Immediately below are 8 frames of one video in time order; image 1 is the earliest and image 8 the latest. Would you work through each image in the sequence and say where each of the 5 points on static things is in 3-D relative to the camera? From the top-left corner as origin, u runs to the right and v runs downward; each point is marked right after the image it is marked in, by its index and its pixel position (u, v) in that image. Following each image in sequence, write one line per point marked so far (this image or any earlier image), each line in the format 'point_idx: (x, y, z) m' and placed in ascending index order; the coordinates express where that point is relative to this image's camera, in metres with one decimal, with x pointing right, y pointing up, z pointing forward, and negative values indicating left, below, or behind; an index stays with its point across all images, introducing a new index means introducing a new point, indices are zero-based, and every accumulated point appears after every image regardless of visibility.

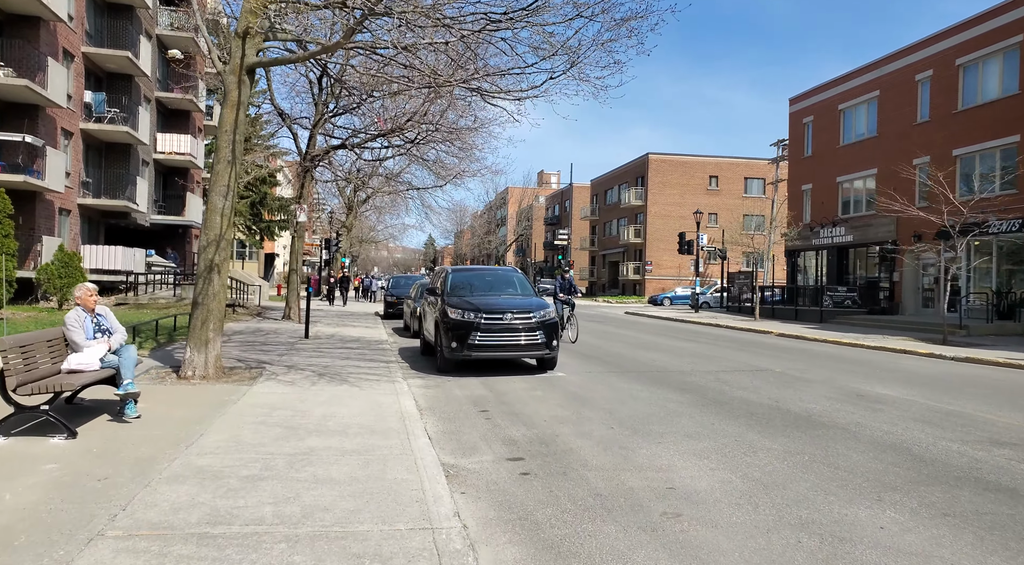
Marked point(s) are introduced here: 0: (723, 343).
0: (+4.8, -1.4, +16.2) m
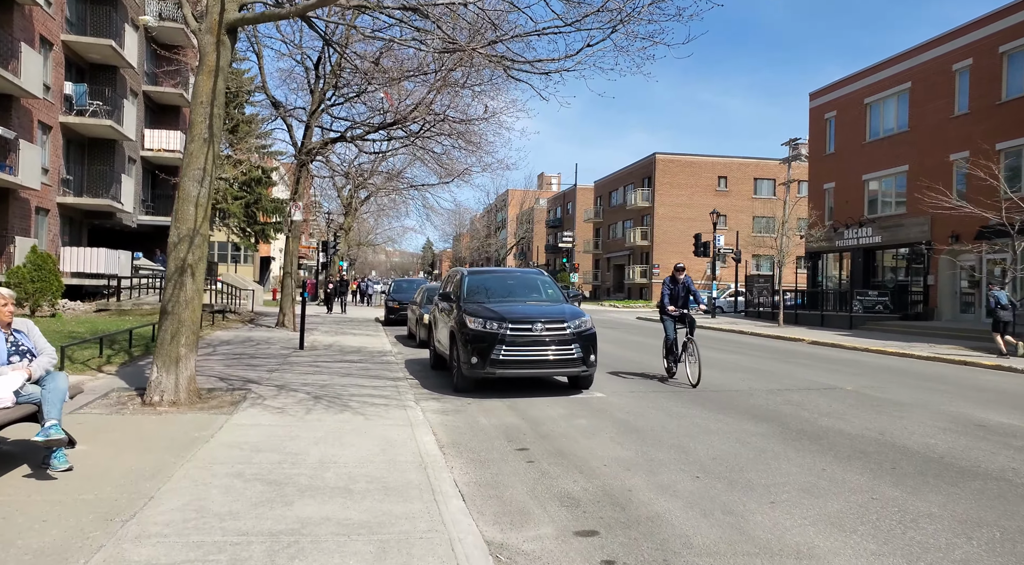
0: (+5.2, -1.5, +14.6) m
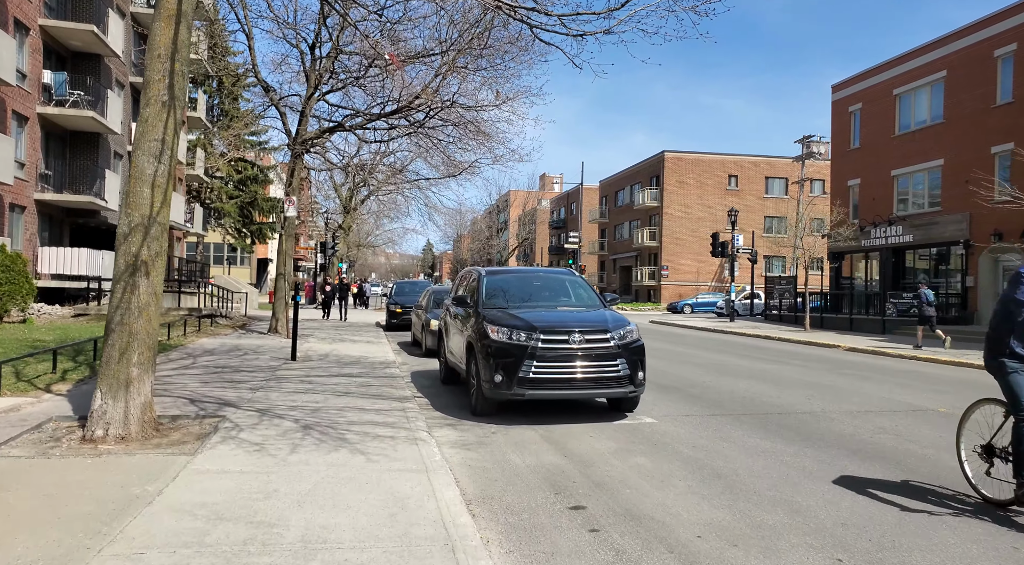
0: (+5.5, -1.5, +13.1) m
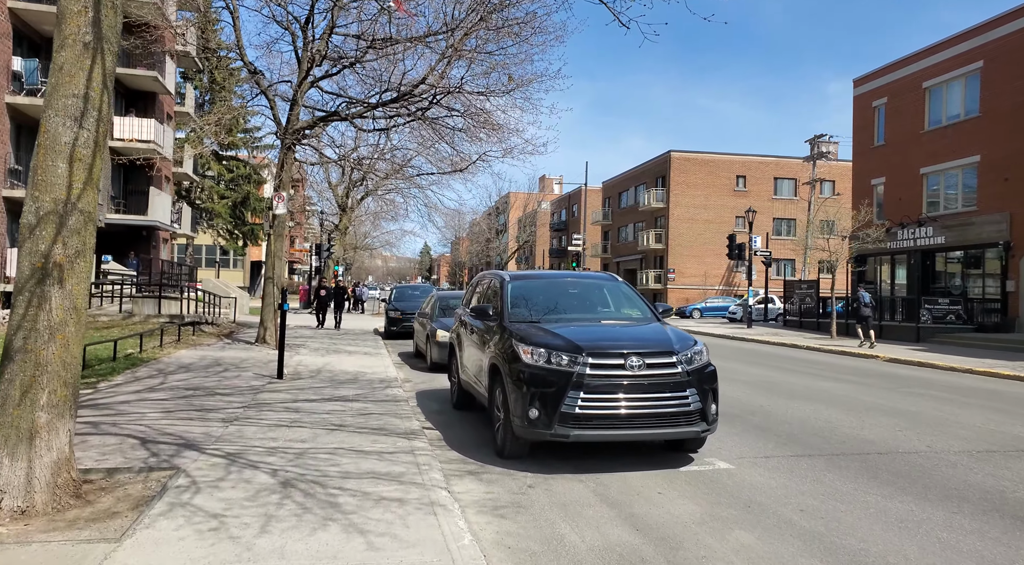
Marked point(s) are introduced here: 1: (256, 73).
0: (+5.8, -1.6, +11.6) m
1: (-5.9, +4.8, +16.2) m
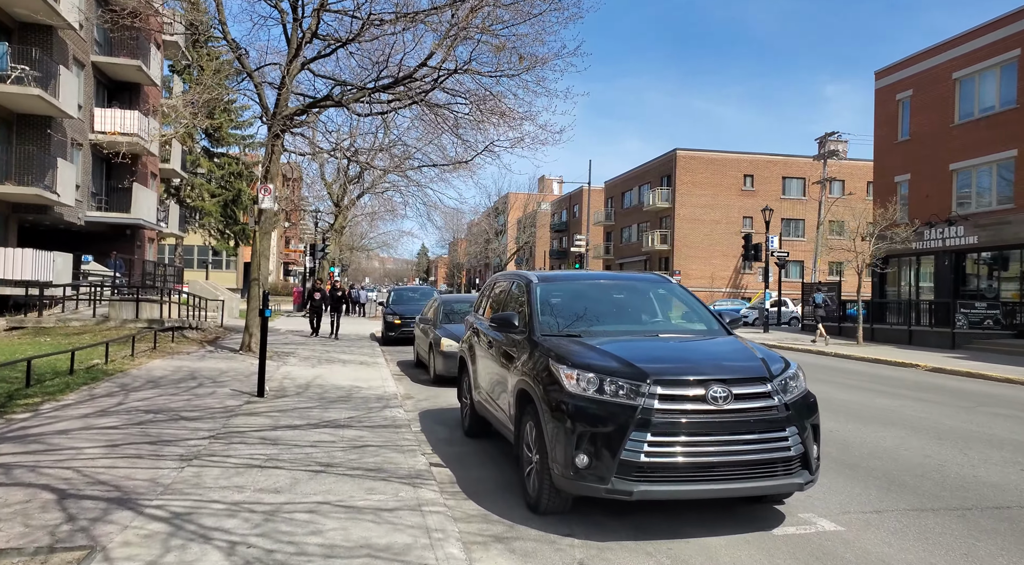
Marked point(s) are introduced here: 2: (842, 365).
0: (+6.0, -1.6, +10.2) m
1: (-5.7, +4.8, +14.8) m
2: (+7.5, -1.8, +16.0) m
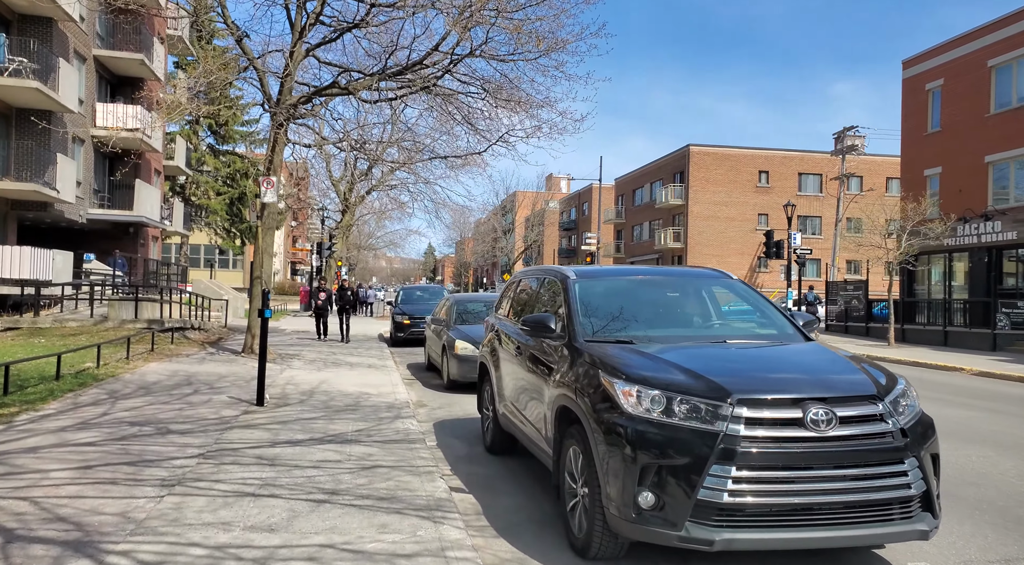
0: (+6.3, -1.6, +9.3) m
1: (-5.4, +4.8, +14.0) m
2: (+7.8, -1.8, +15.1) m
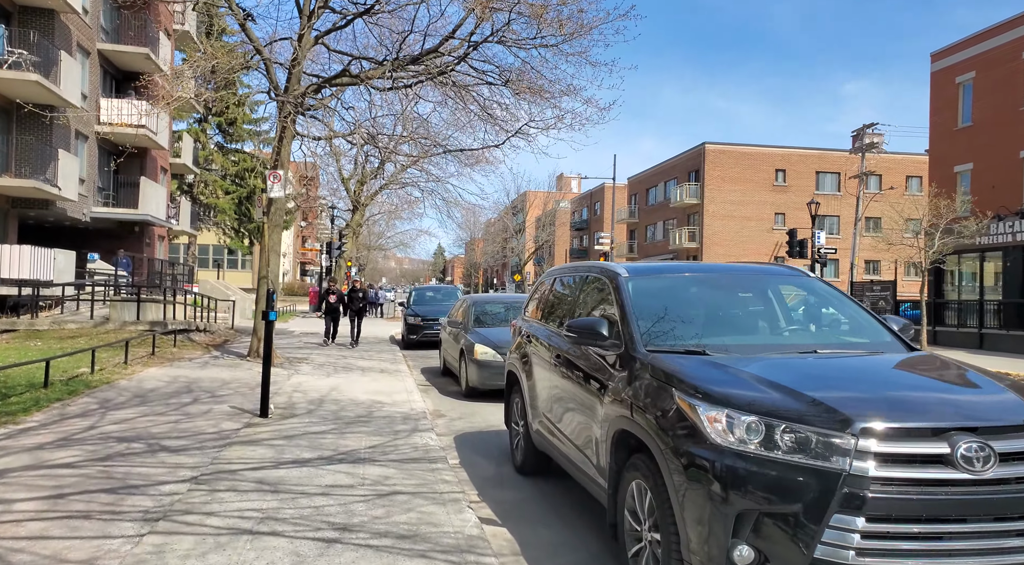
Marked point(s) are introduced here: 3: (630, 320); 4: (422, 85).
0: (+6.6, -1.6, +8.5) m
1: (-5.0, +4.8, +13.4) m
2: (+8.2, -1.8, +14.2) m
3: (+0.7, -0.2, +4.3) m
4: (-1.7, +3.7, +13.2) m
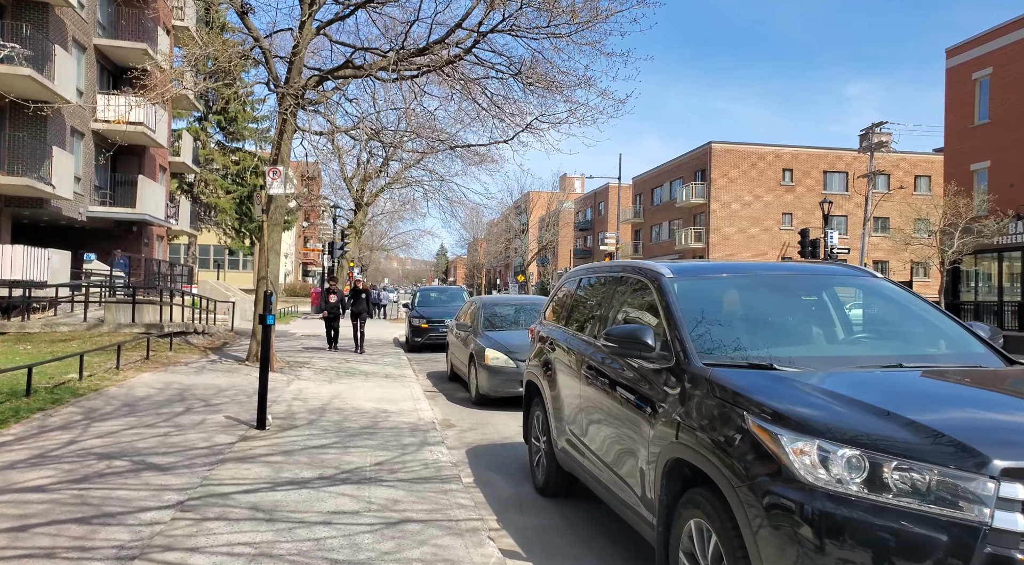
0: (+6.8, -1.6, +7.9) m
1: (-4.8, +4.8, +12.8) m
2: (+8.4, -1.8, +13.7) m
3: (+0.8, -0.3, +3.7) m
4: (-1.5, +3.7, +12.7) m
